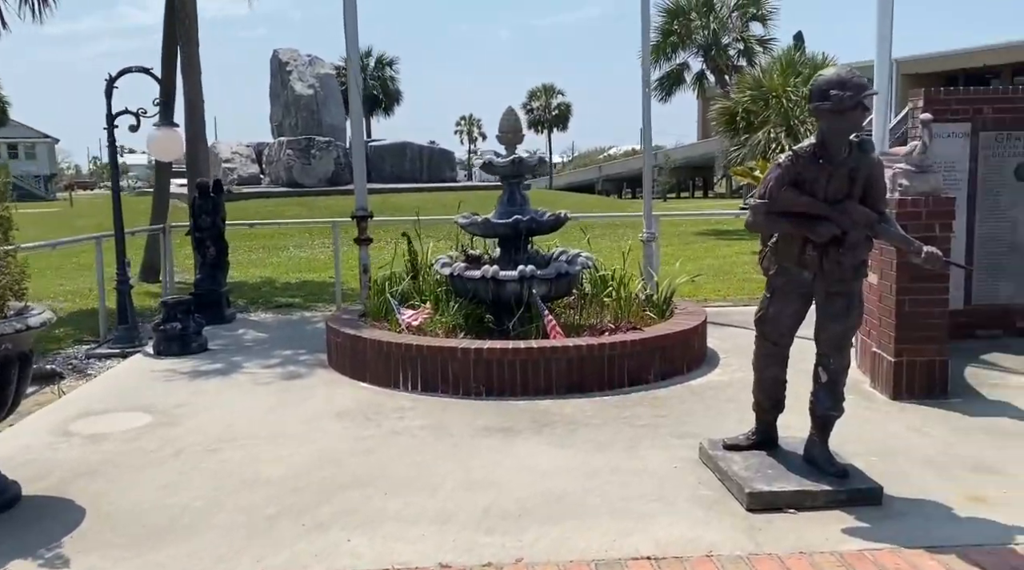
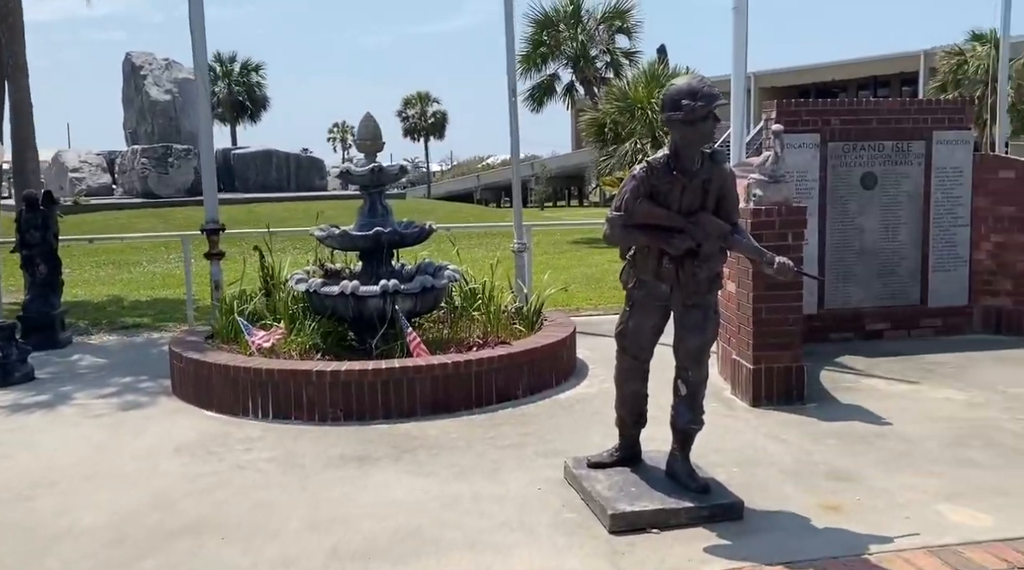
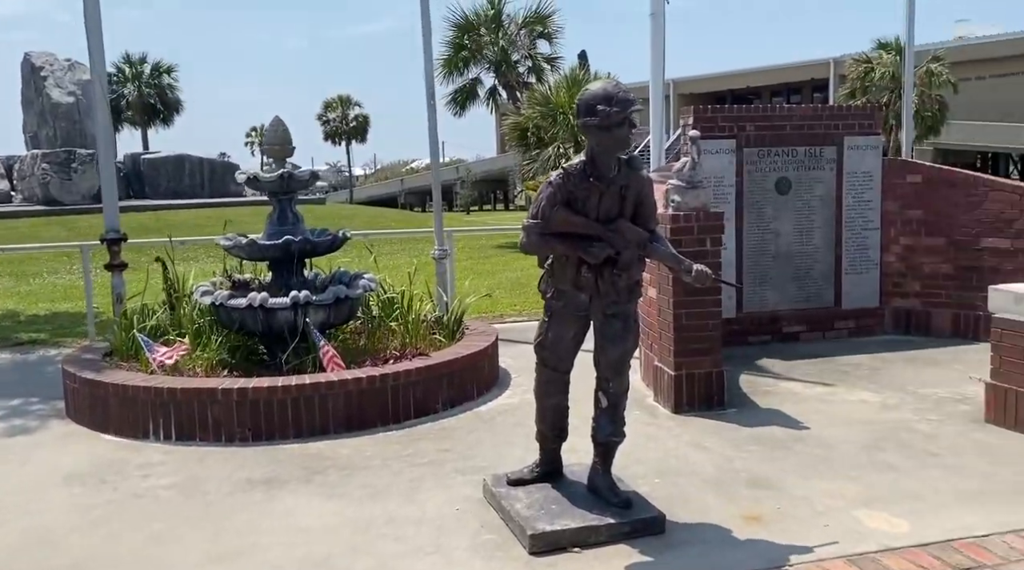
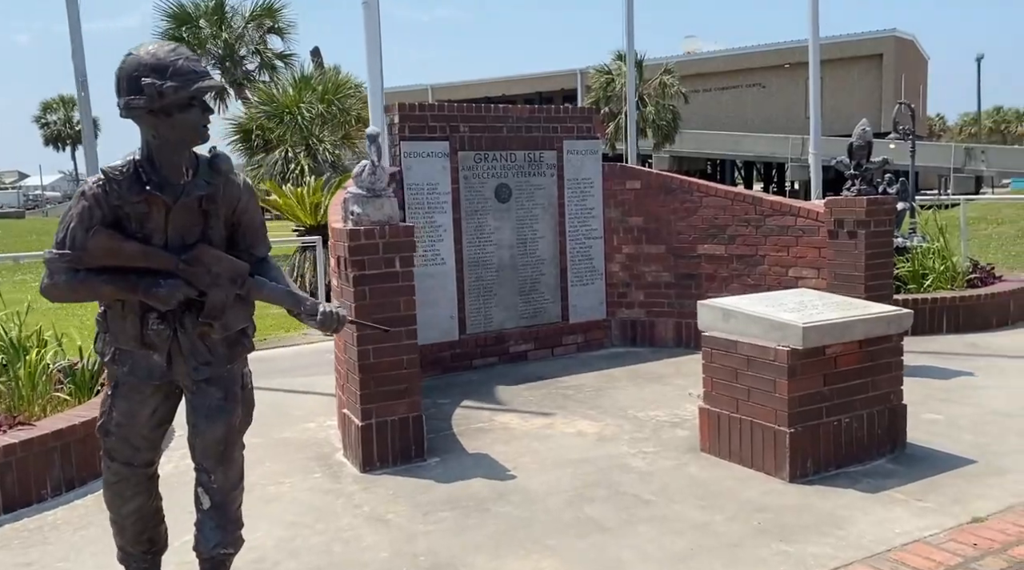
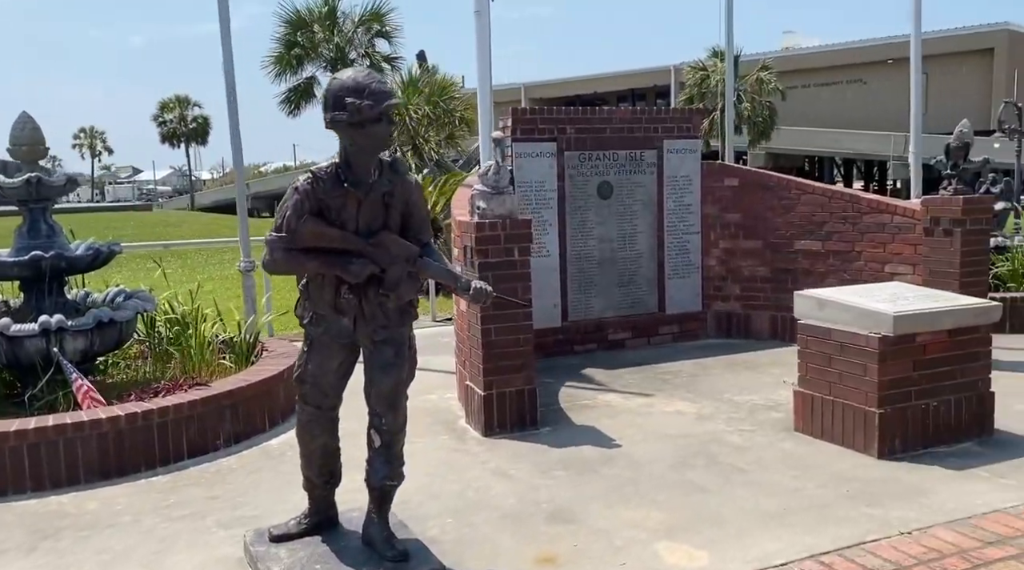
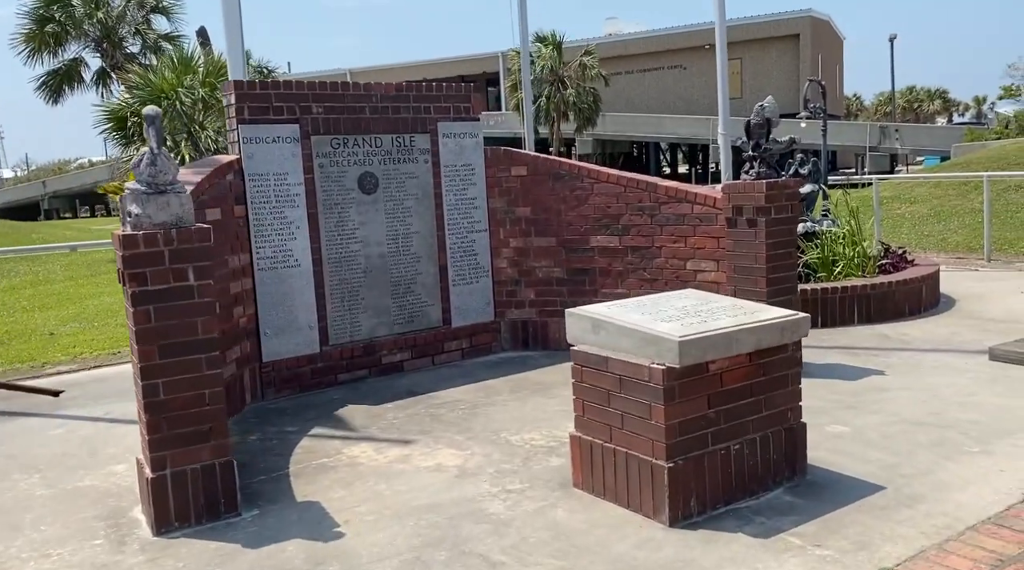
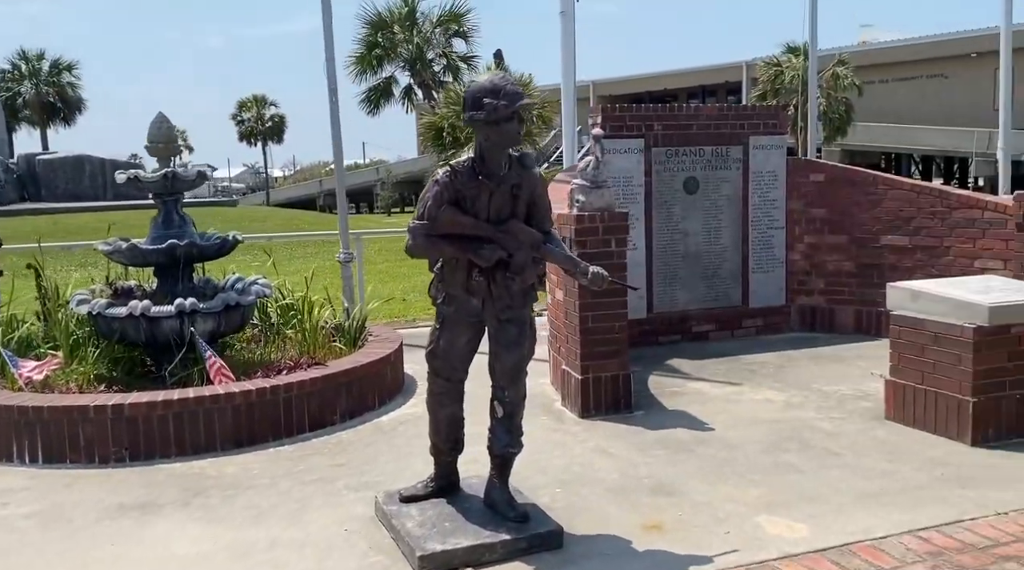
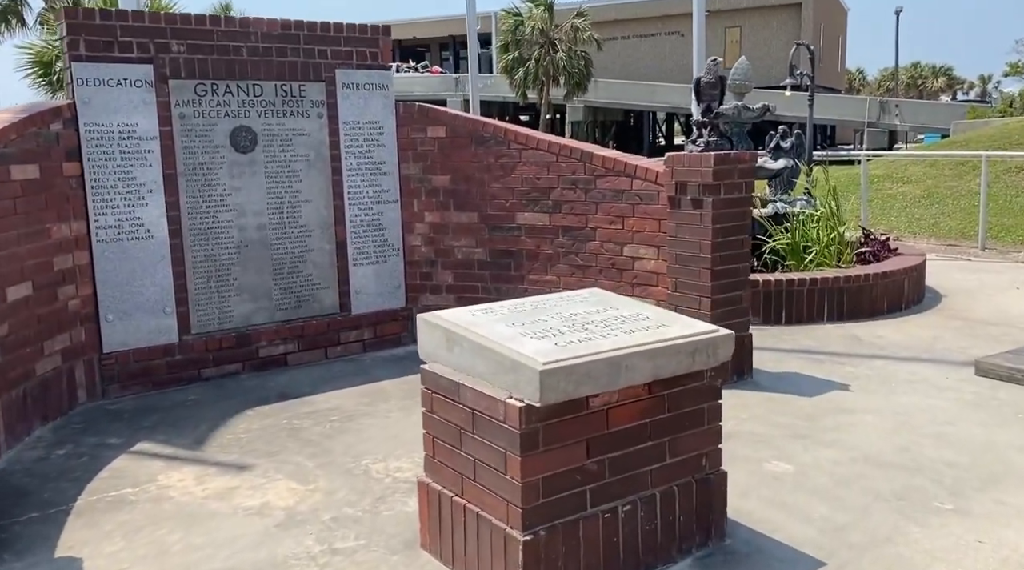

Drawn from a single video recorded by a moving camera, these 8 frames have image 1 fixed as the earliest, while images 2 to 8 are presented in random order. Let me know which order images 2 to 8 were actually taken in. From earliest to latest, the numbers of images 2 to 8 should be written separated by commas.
2, 3, 7, 5, 4, 6, 8
